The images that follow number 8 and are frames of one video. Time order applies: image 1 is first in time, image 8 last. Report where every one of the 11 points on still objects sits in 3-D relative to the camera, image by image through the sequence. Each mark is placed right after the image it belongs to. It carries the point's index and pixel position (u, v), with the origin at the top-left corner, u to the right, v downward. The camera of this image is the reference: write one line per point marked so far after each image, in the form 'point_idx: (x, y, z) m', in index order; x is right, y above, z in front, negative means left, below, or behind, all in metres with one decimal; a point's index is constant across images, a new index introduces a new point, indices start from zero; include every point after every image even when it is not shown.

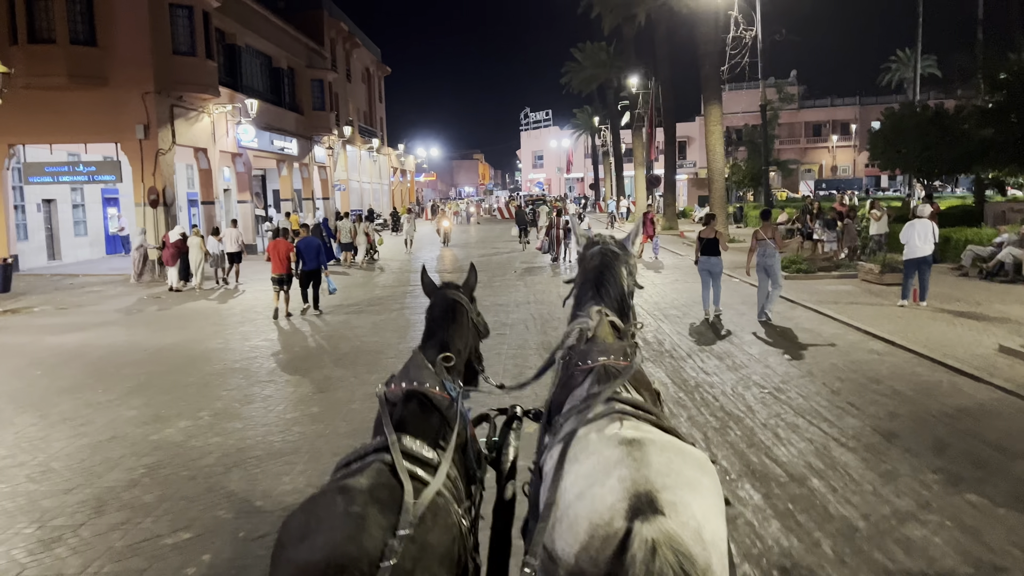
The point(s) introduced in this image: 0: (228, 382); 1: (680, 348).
0: (-3.7, -1.2, +10.2) m
1: (+2.3, -0.8, +11.0) m
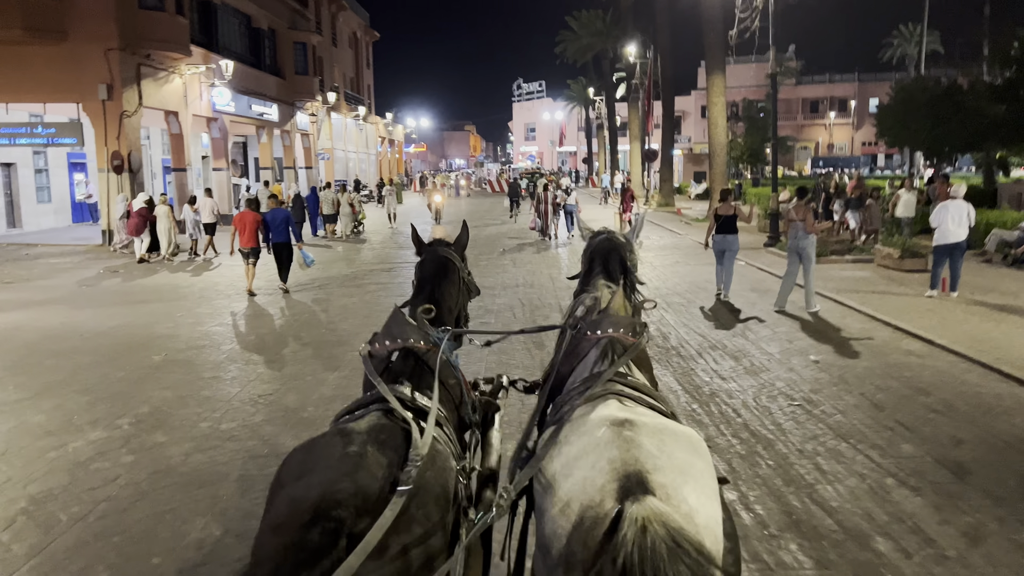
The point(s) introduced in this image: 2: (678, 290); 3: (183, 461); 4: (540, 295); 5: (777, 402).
0: (-3.8, -1.0, +8.7) m
1: (+2.1, -0.7, +9.6) m
2: (+3.0, 0.0, +13.8) m
3: (-2.6, -1.3, +6.1) m
4: (+0.6, -0.1, +15.6) m
5: (+2.4, -1.1, +7.3) m
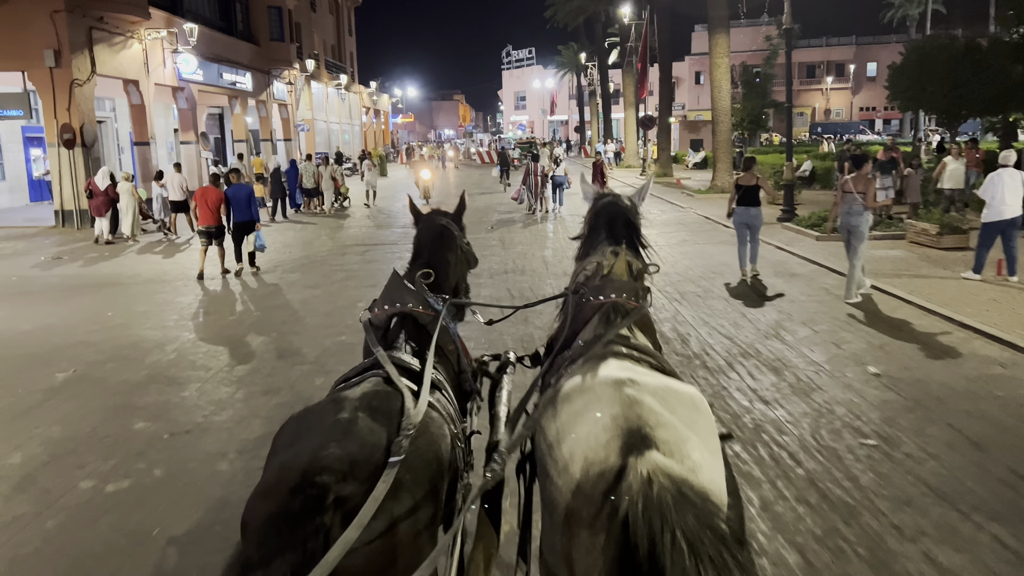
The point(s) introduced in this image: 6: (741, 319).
0: (-4.0, -1.0, +7.0) m
1: (+2.0, -0.6, +7.9) m
2: (+2.8, +0.2, +12.1) m
3: (-2.6, -1.5, +4.4) m
4: (+0.4, +0.1, +13.8) m
5: (+2.3, -1.1, +5.6) m
6: (+2.7, -0.4, +9.2) m
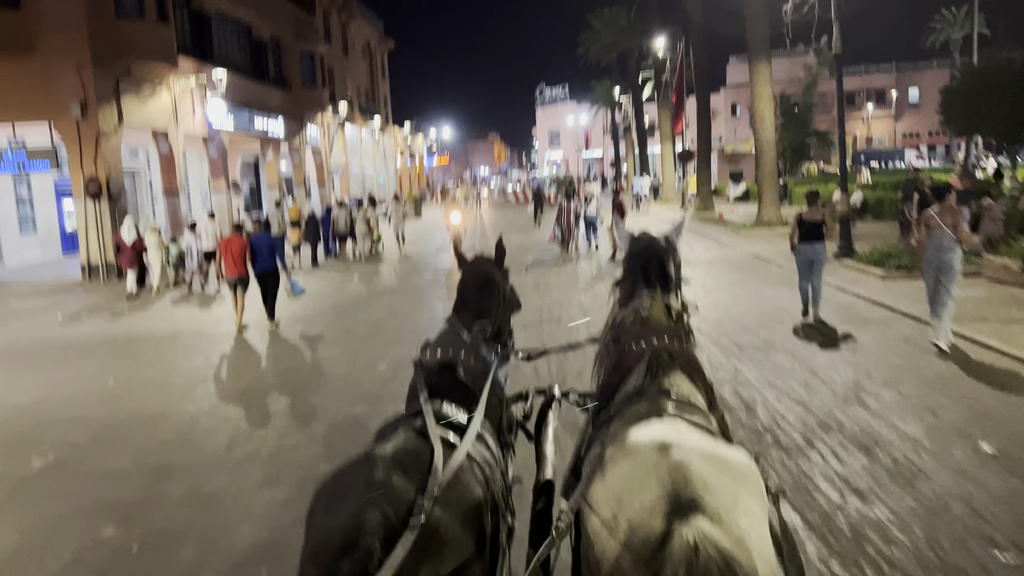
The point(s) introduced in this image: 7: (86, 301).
0: (-3.7, -1.6, +6.1) m
1: (+2.3, -1.1, +6.7) m
2: (+3.3, -0.5, +10.9) m
3: (-2.5, -1.9, +3.4) m
4: (+1.0, -0.7, +12.8) m
5: (+2.5, -1.5, +4.4) m
6: (+3.0, -0.9, +8.0) m
7: (-10.6, -0.3, +19.8) m
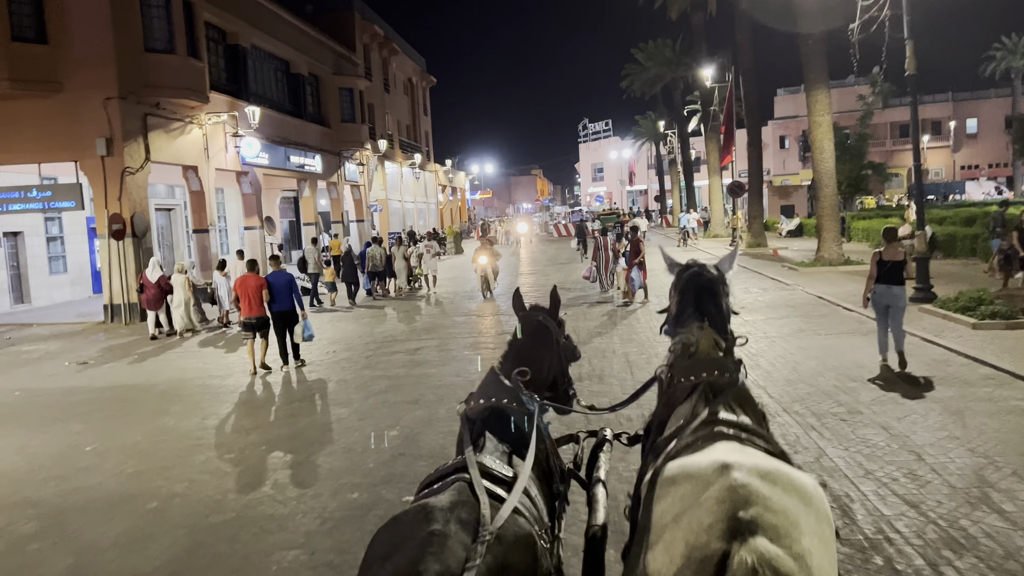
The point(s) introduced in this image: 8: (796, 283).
0: (-3.5, -2.0, +4.8) m
1: (+2.5, -1.6, +5.1) m
2: (+3.7, -1.1, +9.3) m
3: (-2.5, -2.2, +2.1) m
4: (+1.5, -1.4, +11.3) m
5: (+2.6, -1.8, +2.8) m
6: (+3.3, -1.4, +6.4) m
7: (-9.7, -1.3, +18.9) m
8: (+7.0, +0.1, +19.5) m
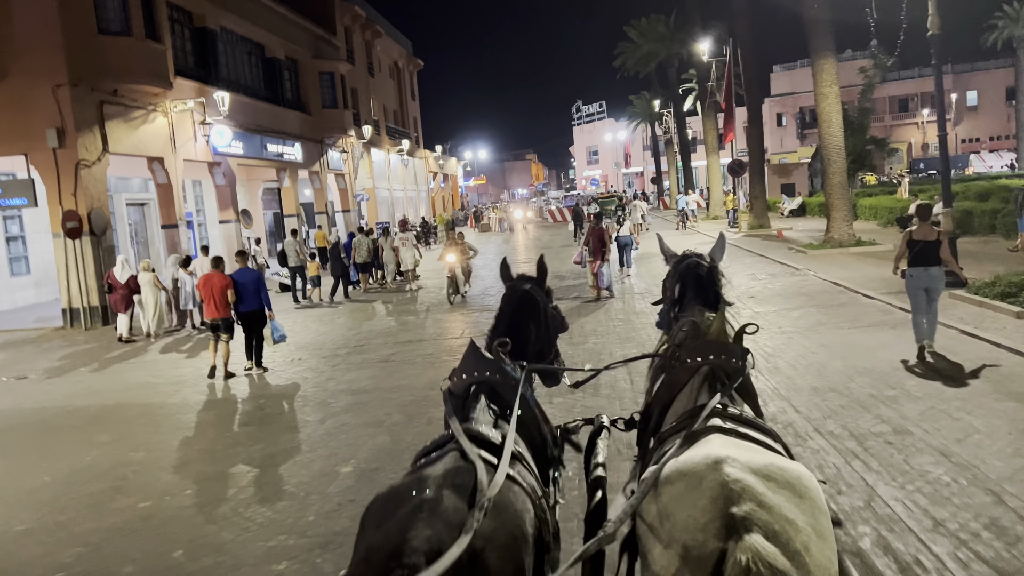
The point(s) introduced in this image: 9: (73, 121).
0: (-3.7, -2.2, +3.4) m
1: (+2.3, -1.6, +3.7) m
2: (+3.5, -1.0, +7.9) m
3: (-2.7, -2.4, +0.7) m
4: (+1.3, -1.3, +9.8) m
5: (+2.4, -1.9, +1.4) m
6: (+3.1, -1.4, +5.0) m
7: (-9.9, -1.4, +17.5) m
8: (+6.7, +0.5, +18.1) m
9: (-10.3, +3.9, +18.7) m
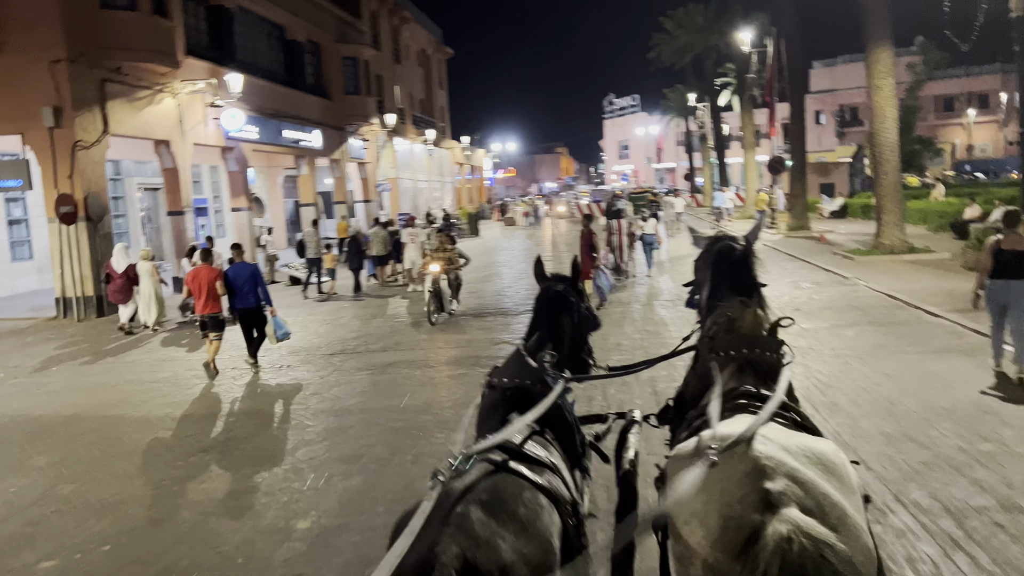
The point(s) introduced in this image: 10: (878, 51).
0: (-3.9, -2.3, +2.1) m
1: (+2.2, -1.8, +2.3) m
2: (+3.5, -1.2, +6.4) m
3: (-2.9, -2.5, -0.6) m
4: (+1.4, -1.5, +8.4) m
5: (+2.2, -2.1, -0.1) m
6: (+3.0, -1.6, +3.5) m
7: (-9.6, -1.2, +16.4) m
8: (+7.1, +0.2, +16.5) m
9: (-9.8, +4.2, +17.6) m
10: (+9.0, +5.8, +19.5) m
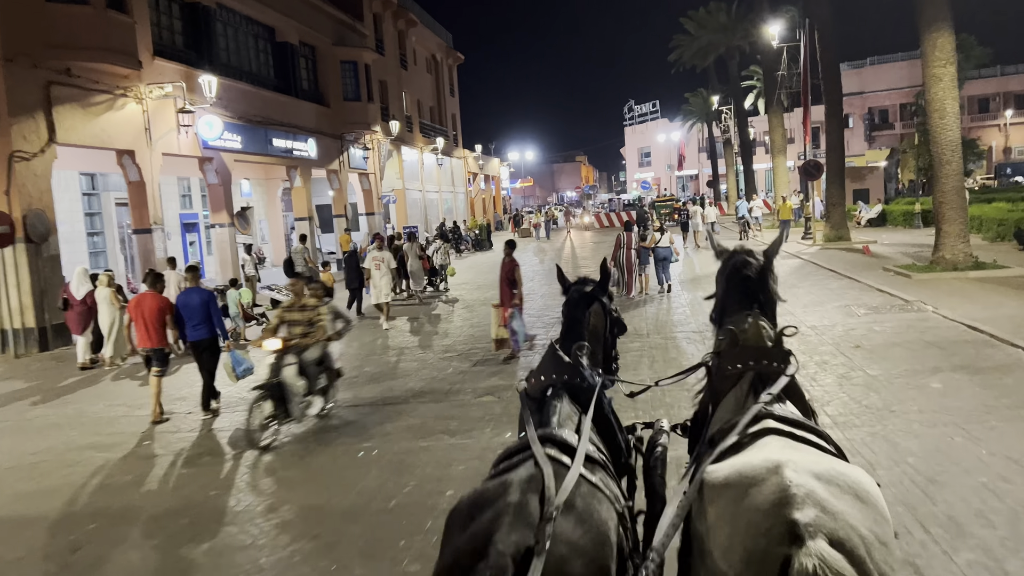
0: (-4.3, -2.6, -0.3) m
1: (+1.7, -2.1, -0.3) m
2: (+3.2, -1.6, +3.8) m
3: (-3.4, -2.8, -3.0) m
4: (+1.1, -1.9, +5.9) m
5: (+1.7, -2.4, -2.7) m
6: (+2.6, -2.0, +0.9) m
7: (-9.6, -1.8, +14.2) m
8: (+7.1, -0.2, +13.8) m
9: (-9.8, +3.6, +15.4) m
10: (+9.0, +5.3, +16.8) m
